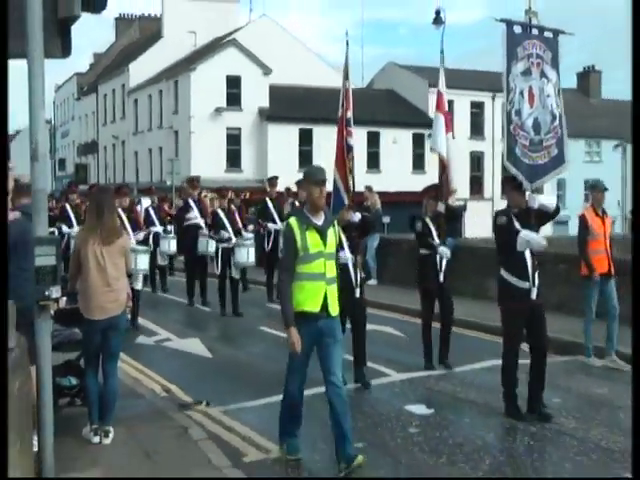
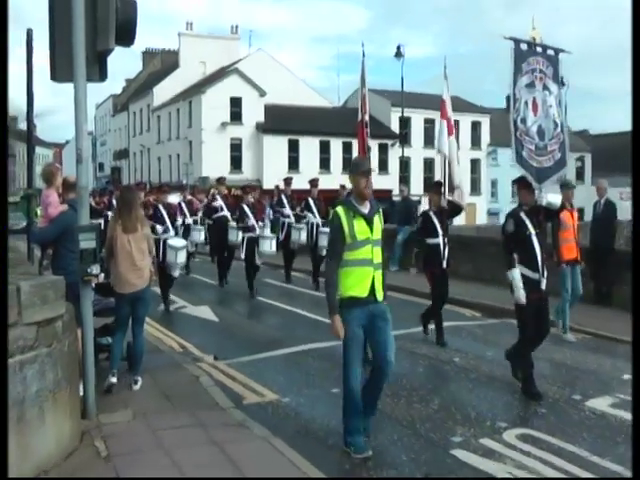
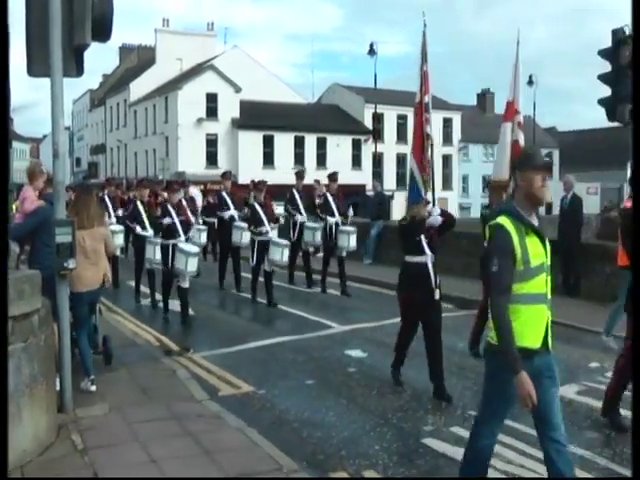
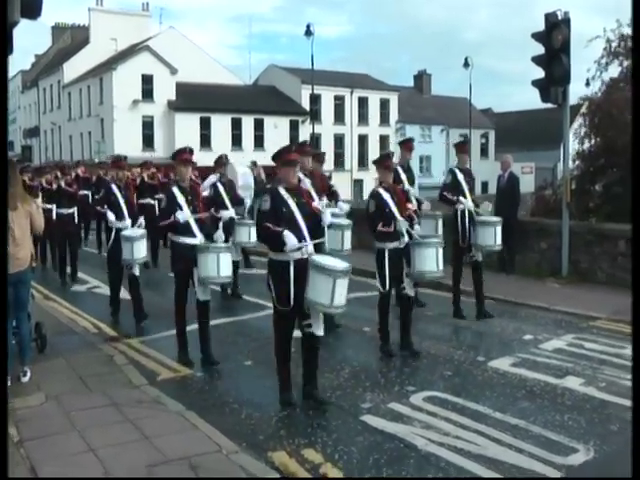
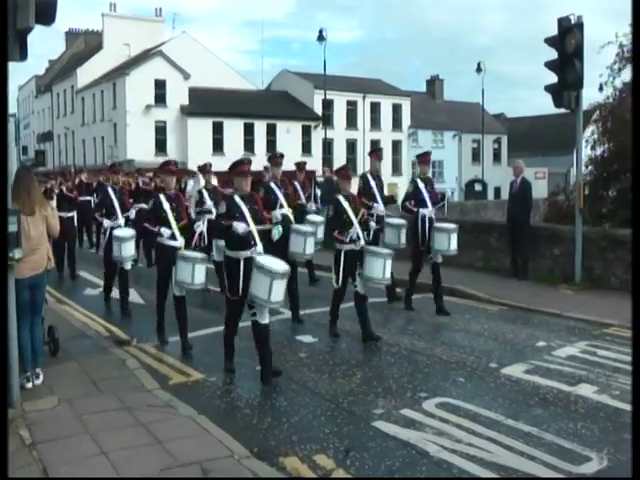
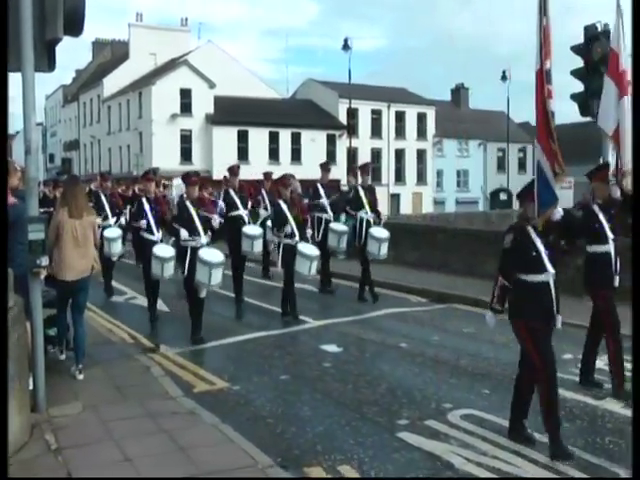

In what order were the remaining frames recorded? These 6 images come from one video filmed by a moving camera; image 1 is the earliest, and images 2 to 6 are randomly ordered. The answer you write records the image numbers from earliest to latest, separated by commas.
2, 3, 6, 5, 4
